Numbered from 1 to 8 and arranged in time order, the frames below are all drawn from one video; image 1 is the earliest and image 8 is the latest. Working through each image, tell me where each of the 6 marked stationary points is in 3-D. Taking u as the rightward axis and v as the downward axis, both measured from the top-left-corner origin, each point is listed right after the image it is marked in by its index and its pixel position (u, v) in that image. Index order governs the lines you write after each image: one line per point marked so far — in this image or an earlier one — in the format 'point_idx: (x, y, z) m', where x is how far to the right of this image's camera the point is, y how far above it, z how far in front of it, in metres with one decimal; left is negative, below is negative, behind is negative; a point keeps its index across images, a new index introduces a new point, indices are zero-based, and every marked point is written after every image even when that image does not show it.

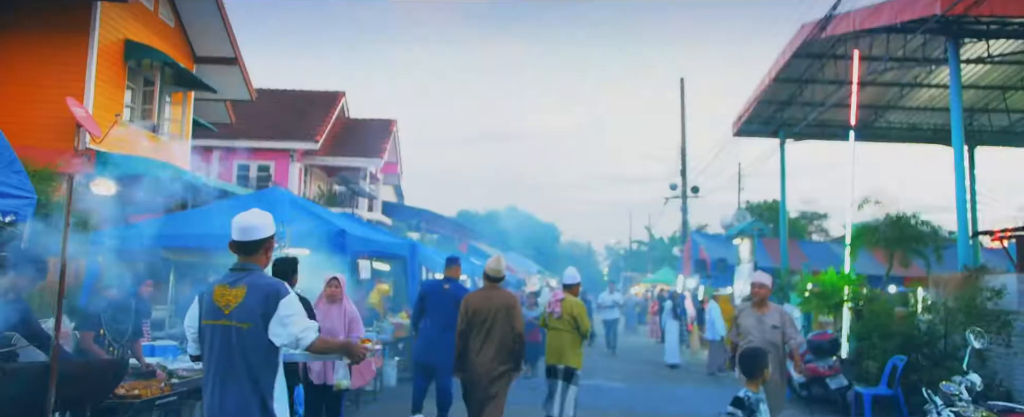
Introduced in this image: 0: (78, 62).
0: (-6.7, +2.3, +15.2) m
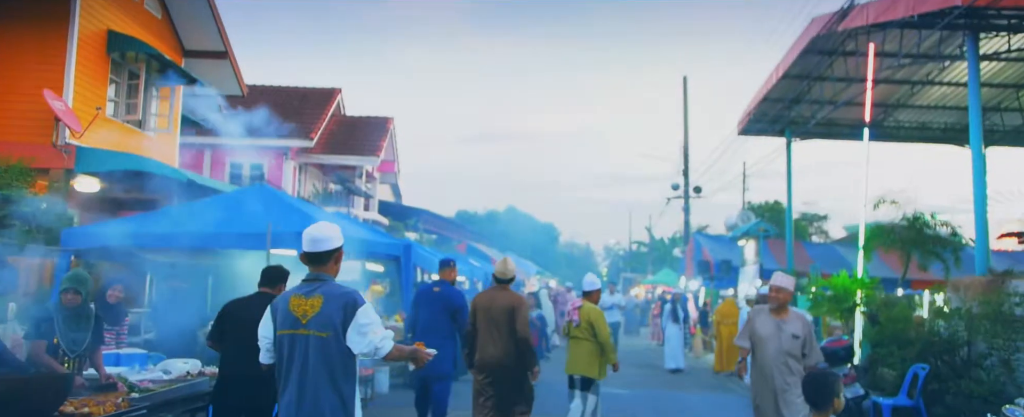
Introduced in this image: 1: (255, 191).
0: (-6.8, +2.3, +14.5) m
1: (-3.0, +0.2, +11.5) m
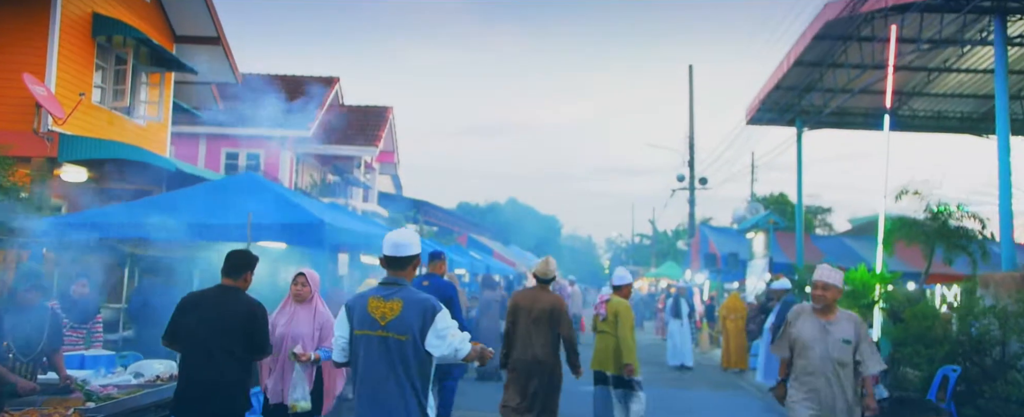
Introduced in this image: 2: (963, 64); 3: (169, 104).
0: (-6.7, +2.5, +13.9) m
1: (-3.0, +0.3, +10.9) m
2: (+9.1, +2.9, +19.7) m
3: (-6.8, +2.1, +19.3) m
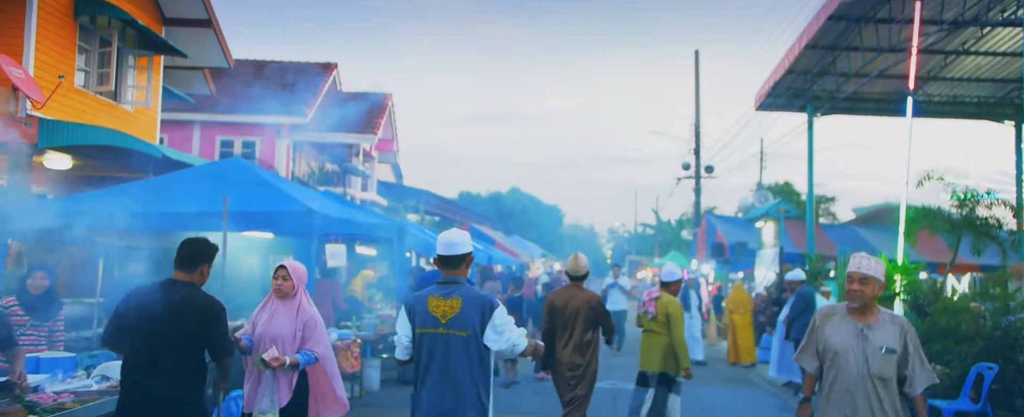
0: (-6.7, +2.6, +13.3) m
1: (-3.0, +0.5, +10.3) m
2: (+9.1, +3.1, +19.0) m
3: (-6.8, +2.3, +18.7) m
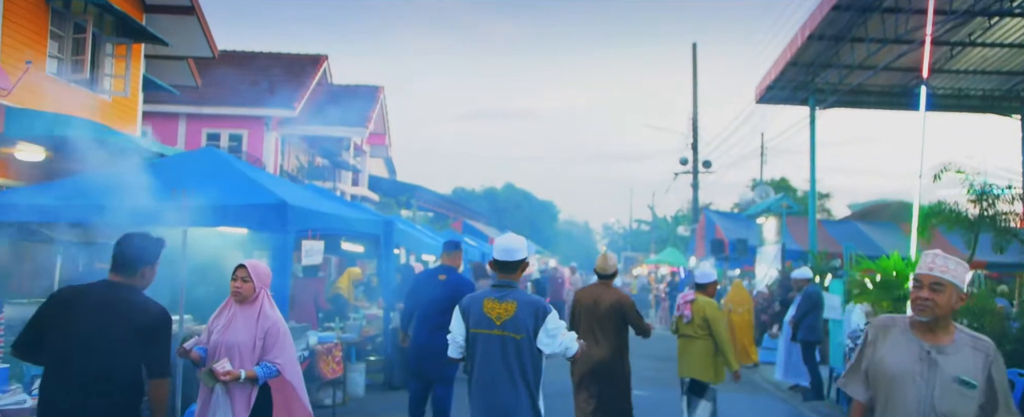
0: (-6.8, +2.7, +12.6) m
1: (-3.1, +0.5, +9.6) m
2: (+9.0, +3.2, +18.4) m
3: (-6.9, +2.4, +18.0) m
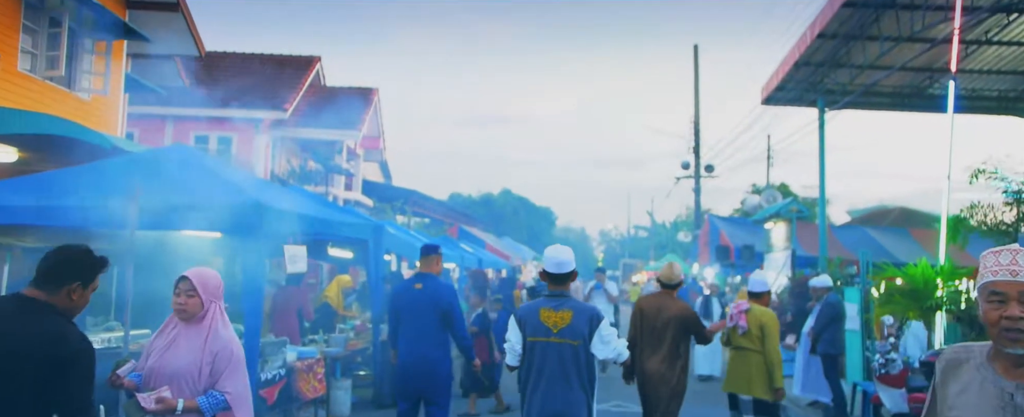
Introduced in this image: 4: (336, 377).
0: (-6.8, +2.7, +11.8) m
1: (-3.1, +0.5, +8.8) m
2: (+8.9, +3.1, +17.7) m
3: (-6.9, +2.3, +17.2) m
4: (-1.7, -1.6, +9.3) m
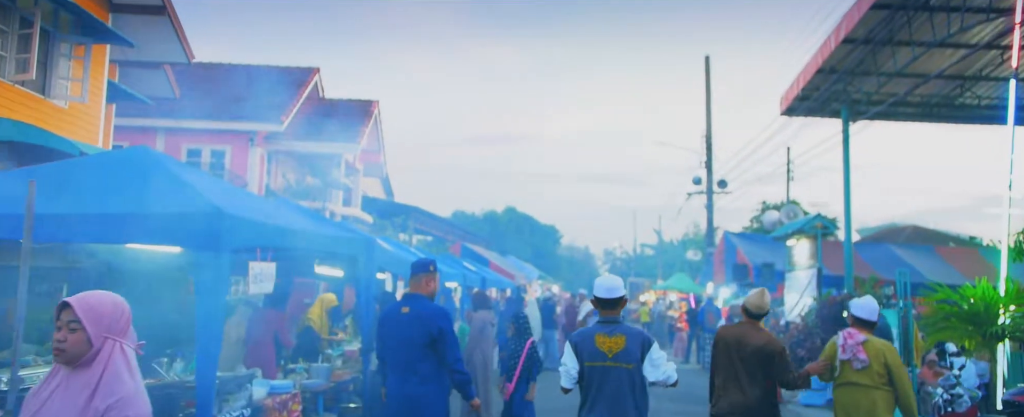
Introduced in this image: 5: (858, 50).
0: (-6.7, +2.5, +10.8) m
1: (-3.0, +0.4, +7.7) m
2: (+9.0, +2.9, +16.6) m
3: (-6.8, +2.1, +16.2) m
4: (-1.6, -1.7, +8.2) m
5: (+6.2, +2.8, +17.4) m
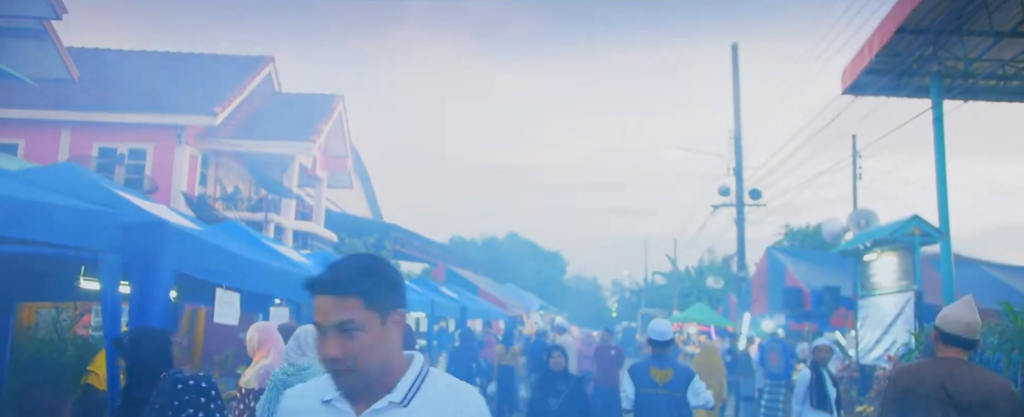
0: (-7.1, +2.7, +6.2) m
1: (-3.4, +0.7, +3.0) m
2: (+8.7, +2.9, +11.9) m
3: (-7.1, +2.1, +11.6) m
4: (-2.0, -1.4, +3.4) m
5: (+5.9, +2.8, +12.7) m
